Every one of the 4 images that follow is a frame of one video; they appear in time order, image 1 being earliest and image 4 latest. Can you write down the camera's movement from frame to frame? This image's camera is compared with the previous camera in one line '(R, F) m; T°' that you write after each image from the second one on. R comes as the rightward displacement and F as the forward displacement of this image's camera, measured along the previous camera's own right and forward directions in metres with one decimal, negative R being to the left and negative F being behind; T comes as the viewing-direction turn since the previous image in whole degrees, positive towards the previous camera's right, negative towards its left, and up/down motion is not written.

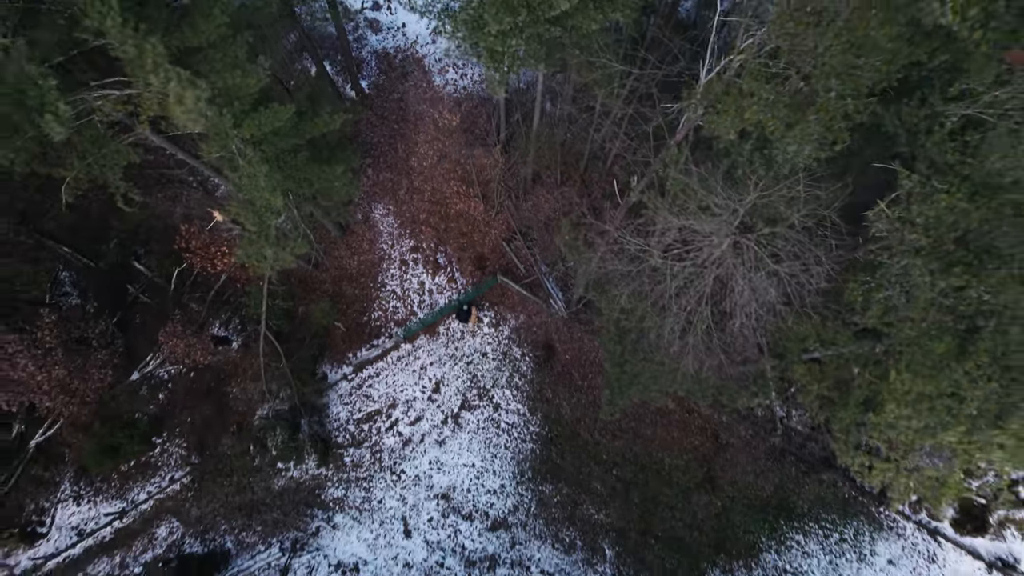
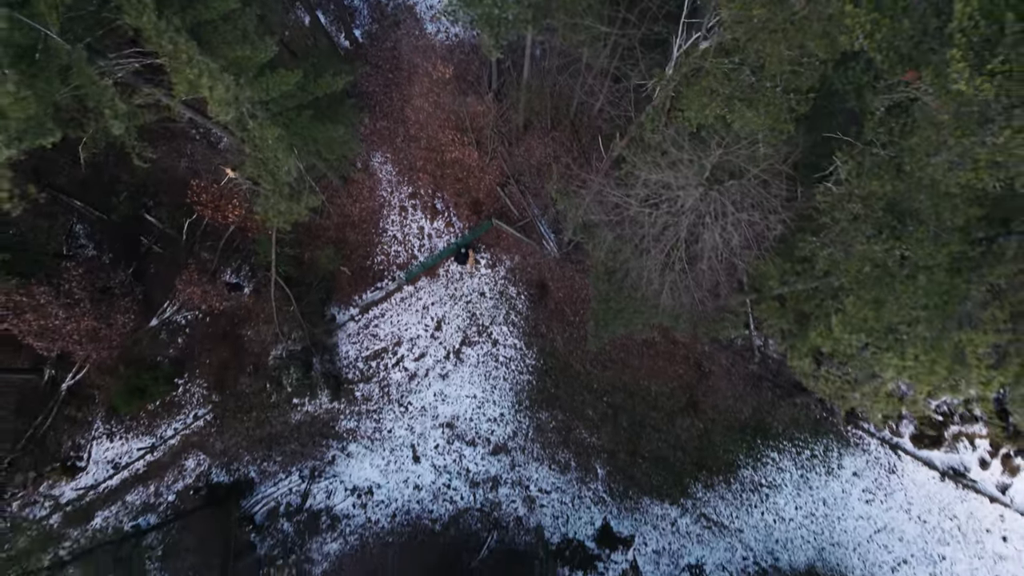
(0.0, -0.7) m; 0°
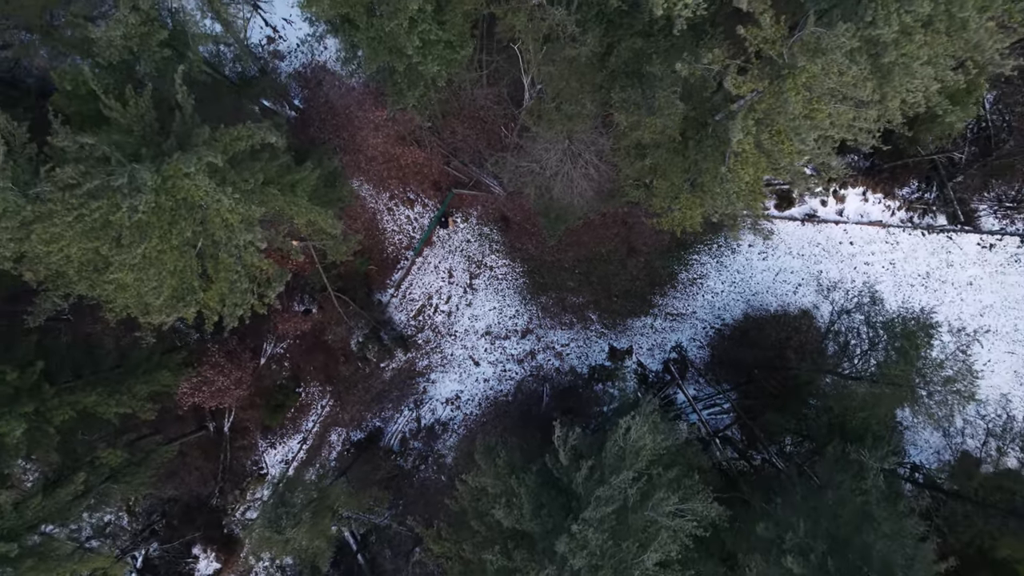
(-0.2, -5.2) m; 0°
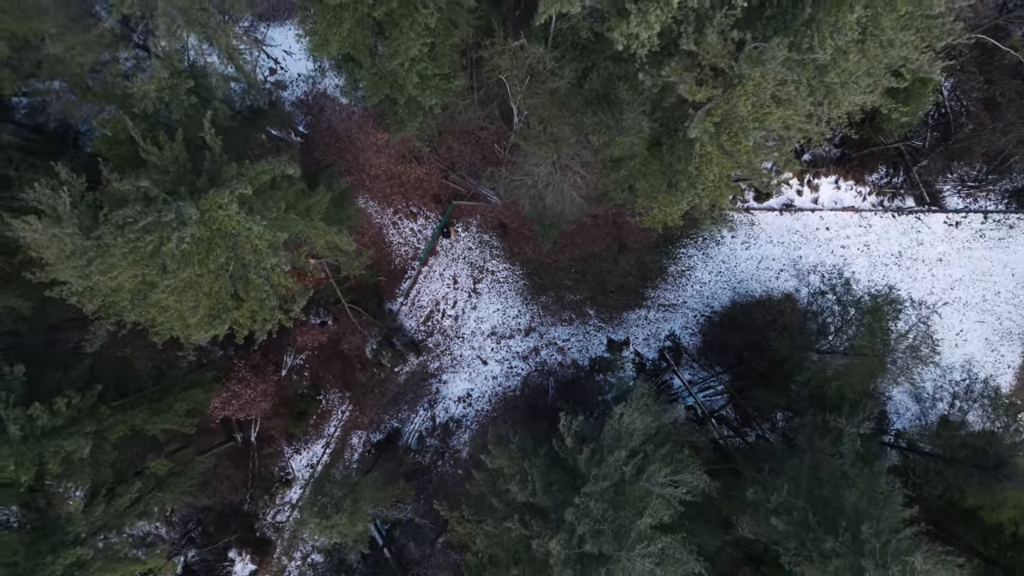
(0.0, -1.2) m; 0°
